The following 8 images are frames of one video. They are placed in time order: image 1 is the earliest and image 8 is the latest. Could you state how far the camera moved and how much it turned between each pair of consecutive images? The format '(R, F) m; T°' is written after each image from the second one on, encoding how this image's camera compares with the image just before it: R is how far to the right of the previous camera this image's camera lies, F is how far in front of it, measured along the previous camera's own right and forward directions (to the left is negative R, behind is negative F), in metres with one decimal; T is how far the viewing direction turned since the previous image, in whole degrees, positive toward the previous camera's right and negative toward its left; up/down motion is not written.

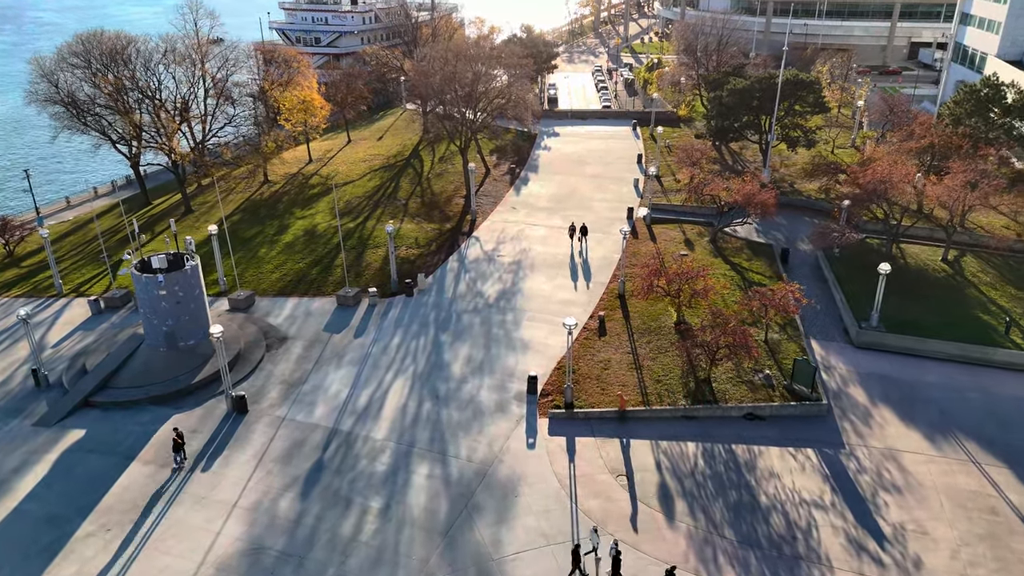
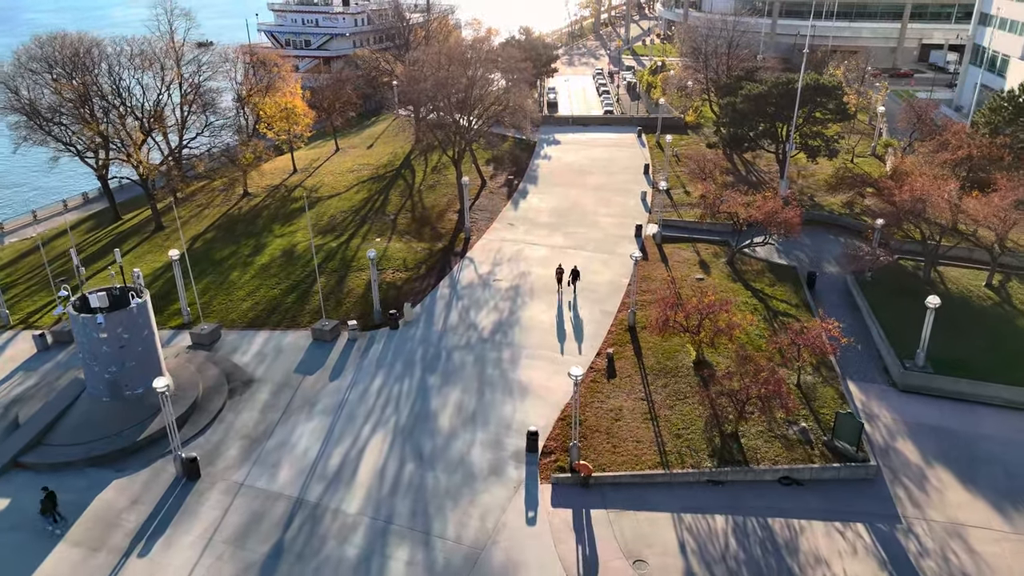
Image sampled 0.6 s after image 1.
(+0.1, +2.8) m; 0°
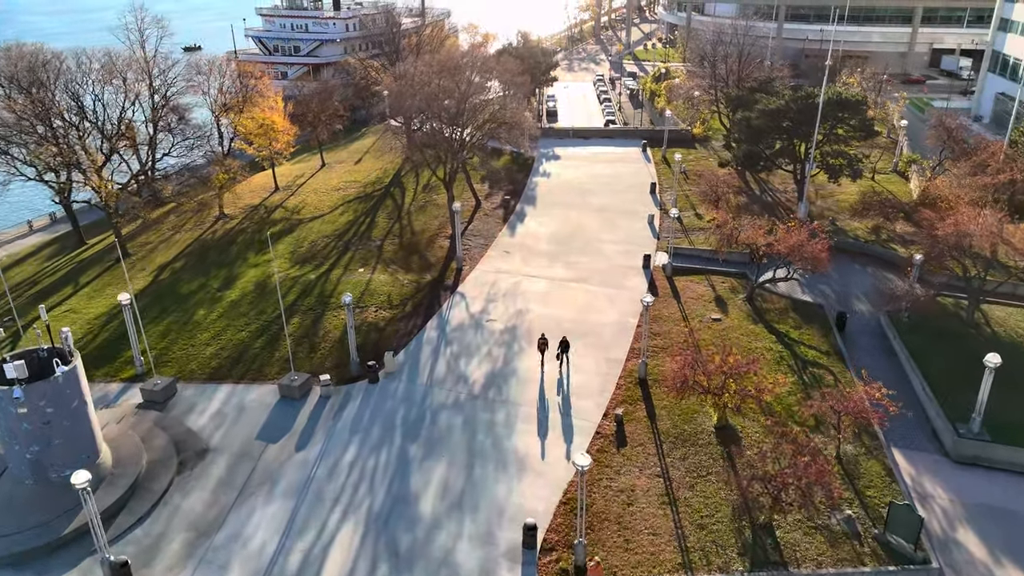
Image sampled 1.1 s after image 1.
(+0.1, +2.8) m; 0°
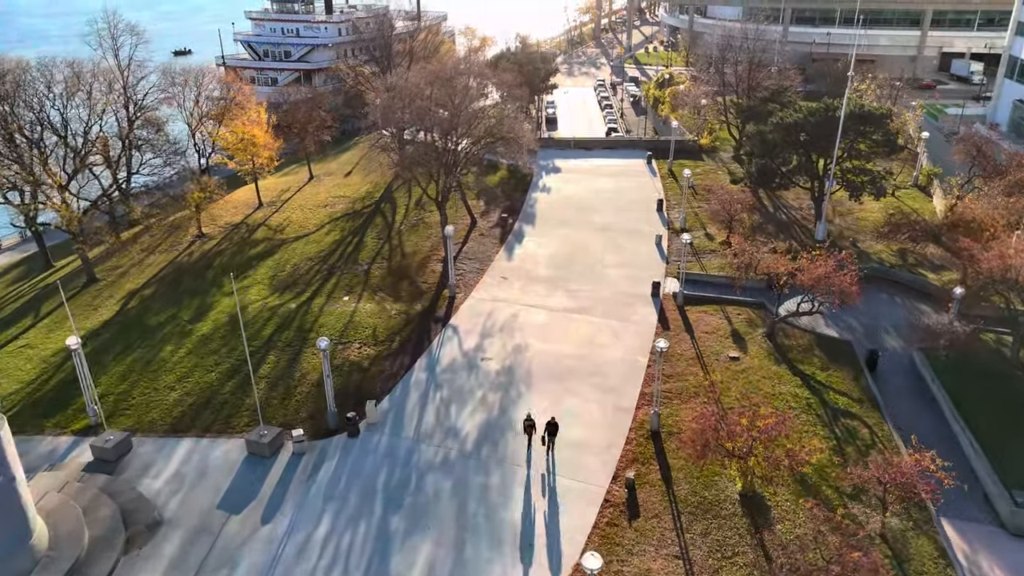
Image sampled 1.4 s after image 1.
(+0.1, +2.3) m; 0°
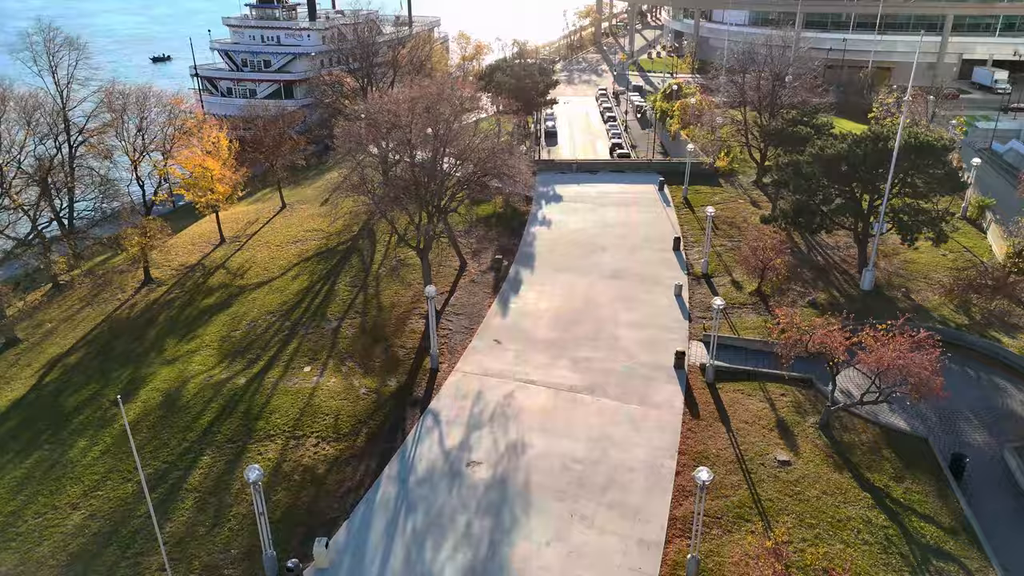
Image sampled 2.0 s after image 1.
(+0.1, +4.4) m; 0°
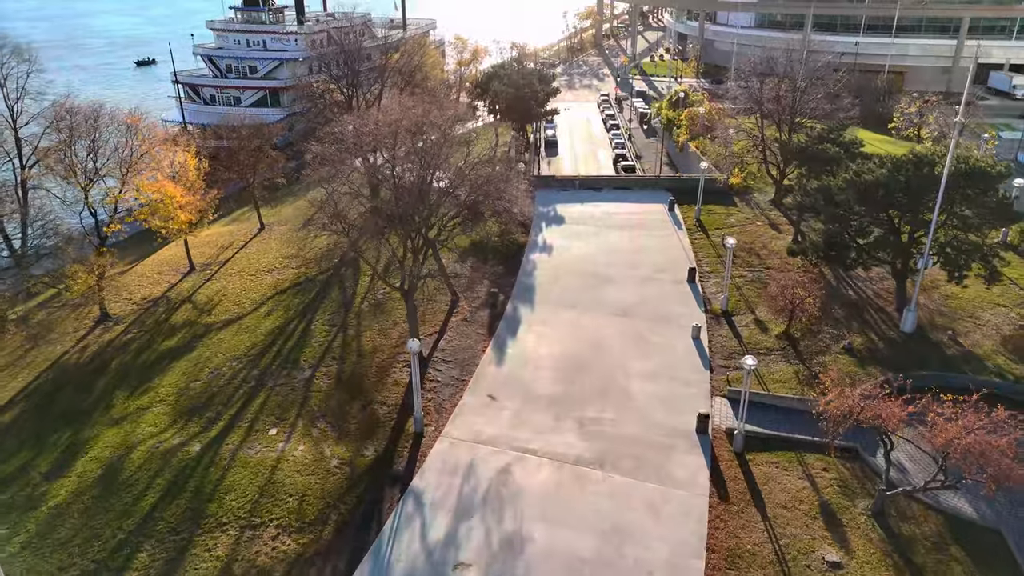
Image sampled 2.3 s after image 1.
(+0.1, +2.9) m; 0°
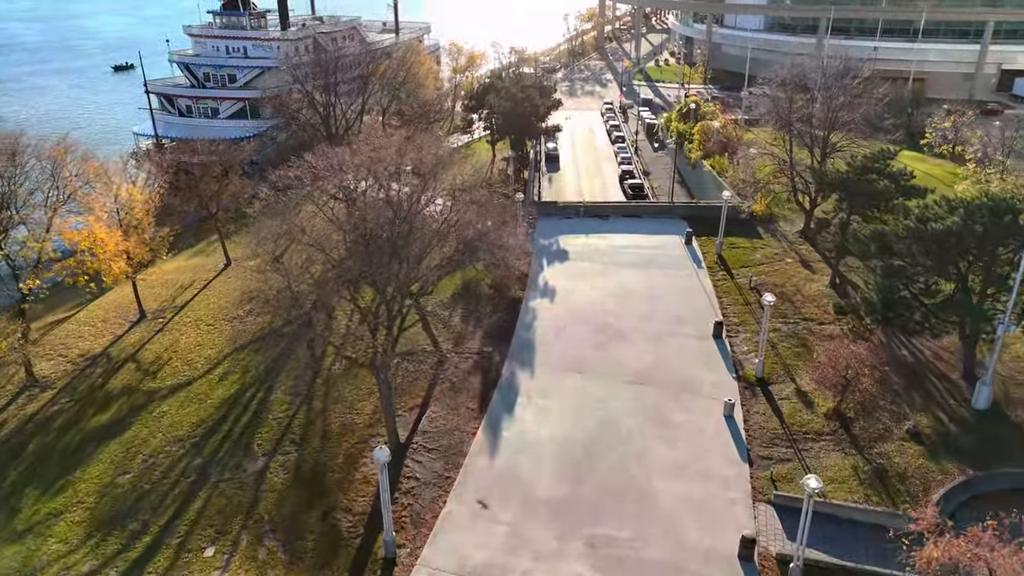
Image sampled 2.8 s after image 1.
(+0.1, +3.9) m; 0°
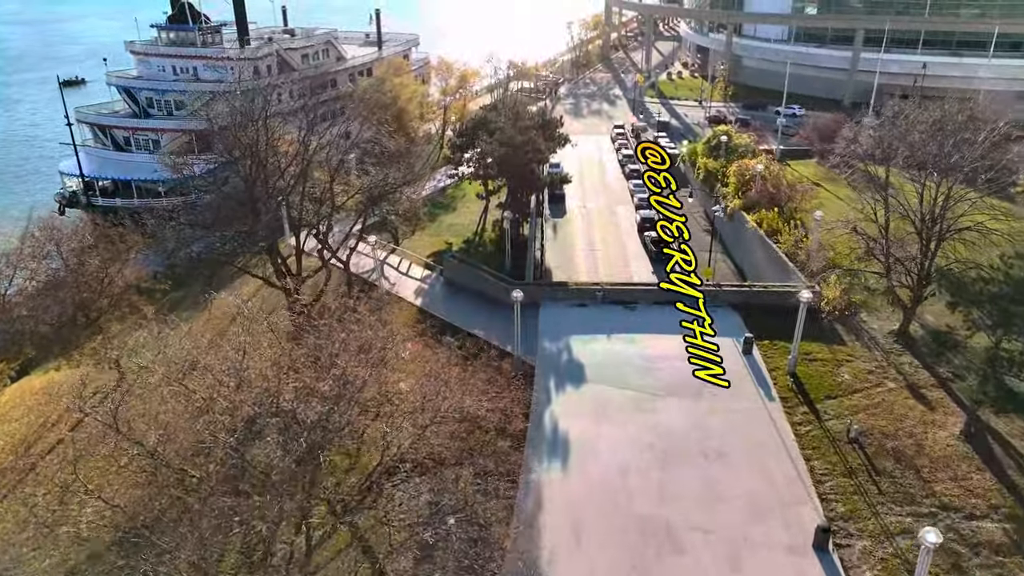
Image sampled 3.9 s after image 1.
(+0.2, +8.1) m; 0°
